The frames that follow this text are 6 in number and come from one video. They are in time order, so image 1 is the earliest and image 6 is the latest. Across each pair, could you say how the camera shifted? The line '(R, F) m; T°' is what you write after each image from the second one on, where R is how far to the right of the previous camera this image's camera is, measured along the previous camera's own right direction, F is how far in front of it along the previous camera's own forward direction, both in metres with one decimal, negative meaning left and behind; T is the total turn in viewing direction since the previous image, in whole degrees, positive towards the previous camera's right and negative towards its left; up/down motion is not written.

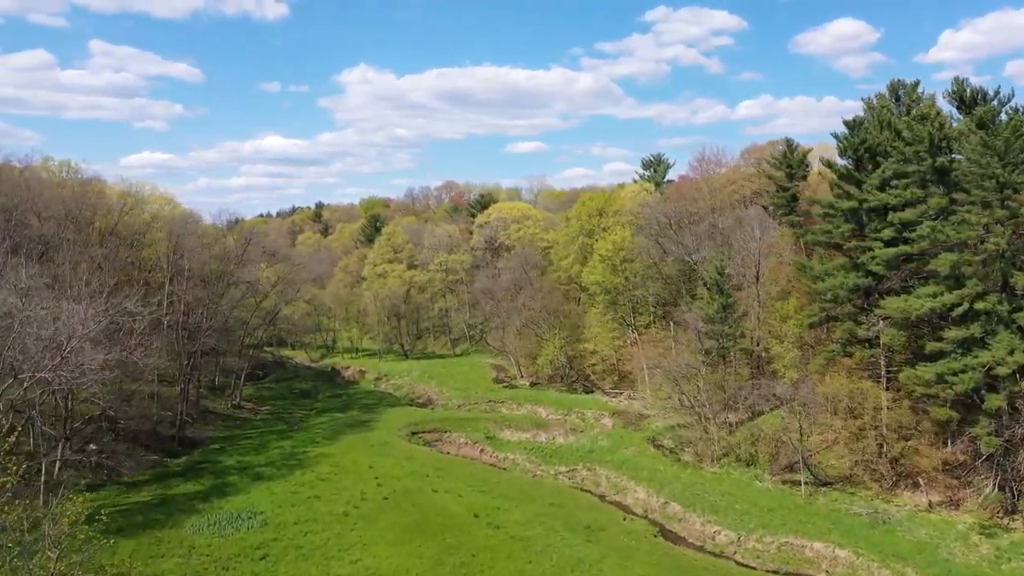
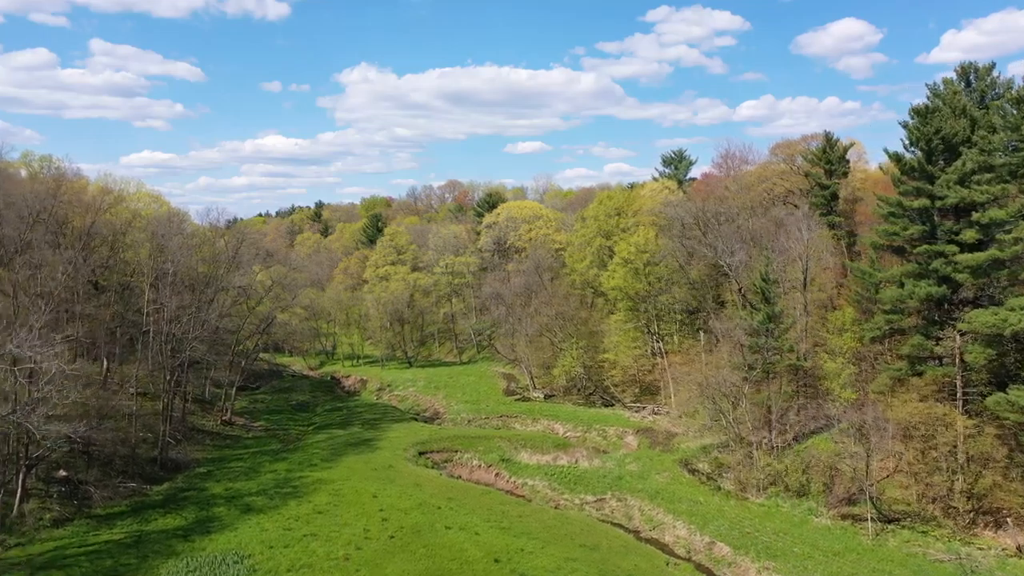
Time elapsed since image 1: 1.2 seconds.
(-1.0, +4.4) m; 0°
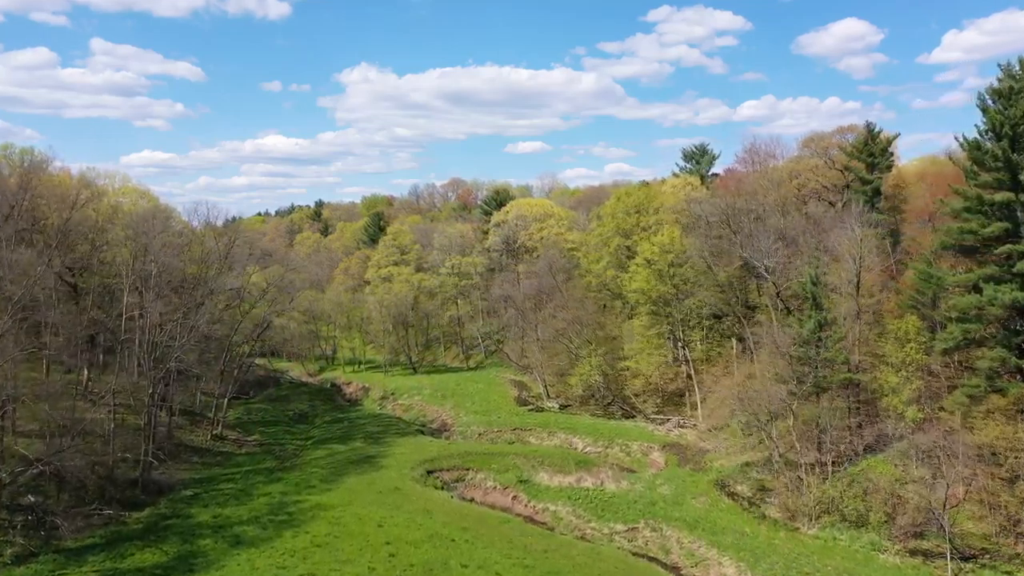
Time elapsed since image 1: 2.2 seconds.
(-0.9, +3.9) m; 0°
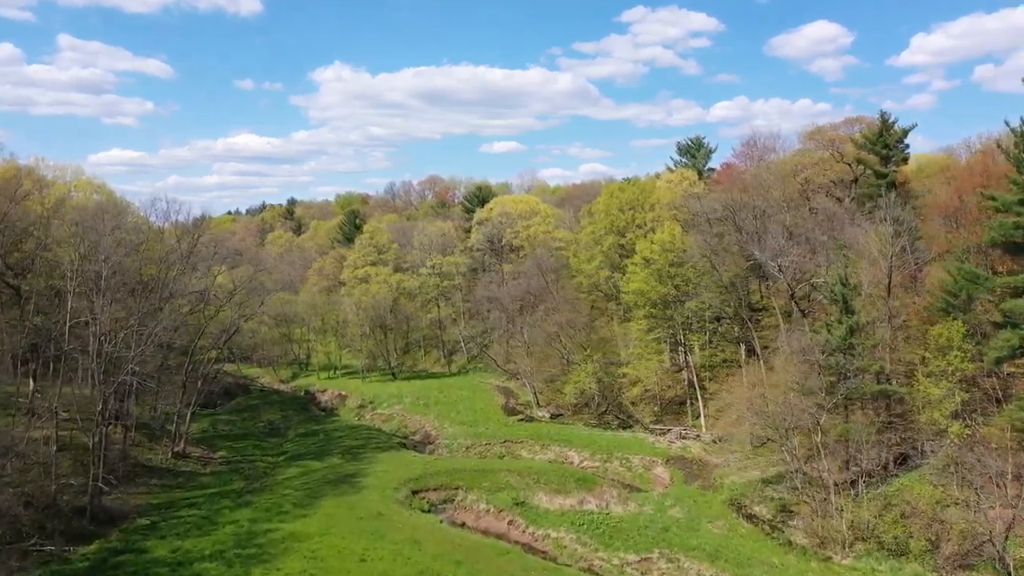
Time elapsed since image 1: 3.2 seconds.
(-0.9, +3.7) m; +2°
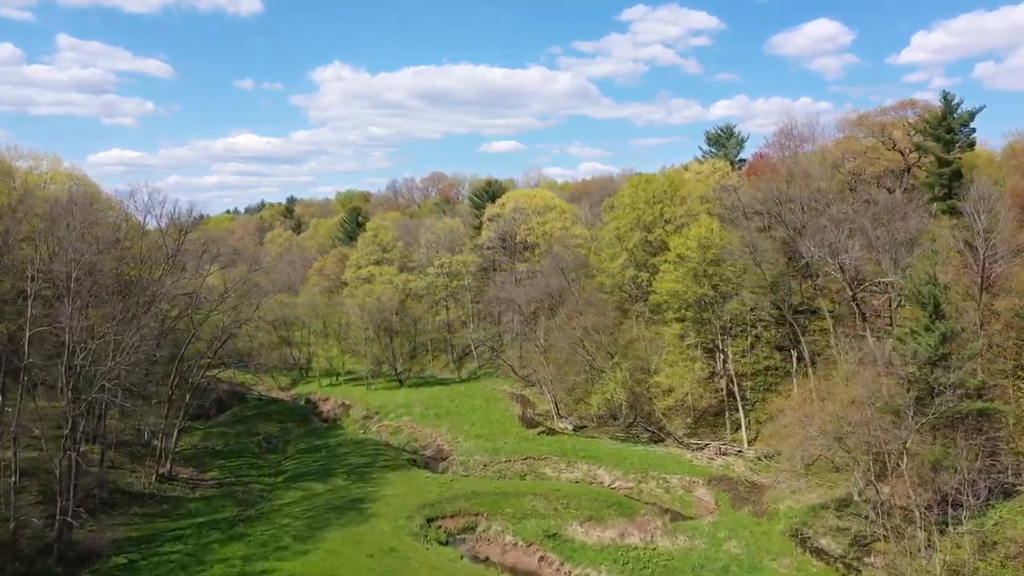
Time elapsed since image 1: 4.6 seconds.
(-1.2, +4.4) m; 0°
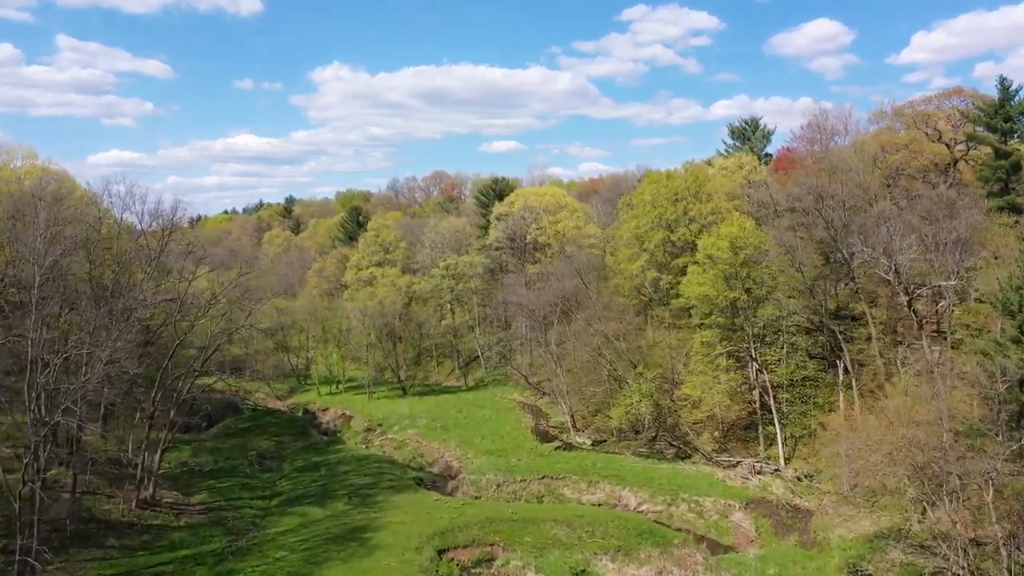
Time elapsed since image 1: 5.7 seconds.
(-0.8, +3.5) m; 0°
